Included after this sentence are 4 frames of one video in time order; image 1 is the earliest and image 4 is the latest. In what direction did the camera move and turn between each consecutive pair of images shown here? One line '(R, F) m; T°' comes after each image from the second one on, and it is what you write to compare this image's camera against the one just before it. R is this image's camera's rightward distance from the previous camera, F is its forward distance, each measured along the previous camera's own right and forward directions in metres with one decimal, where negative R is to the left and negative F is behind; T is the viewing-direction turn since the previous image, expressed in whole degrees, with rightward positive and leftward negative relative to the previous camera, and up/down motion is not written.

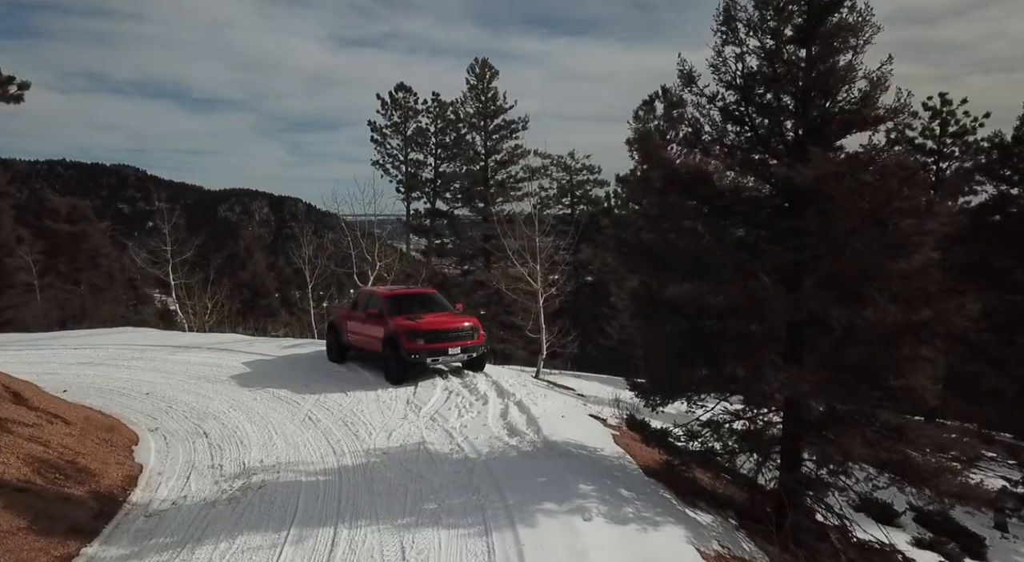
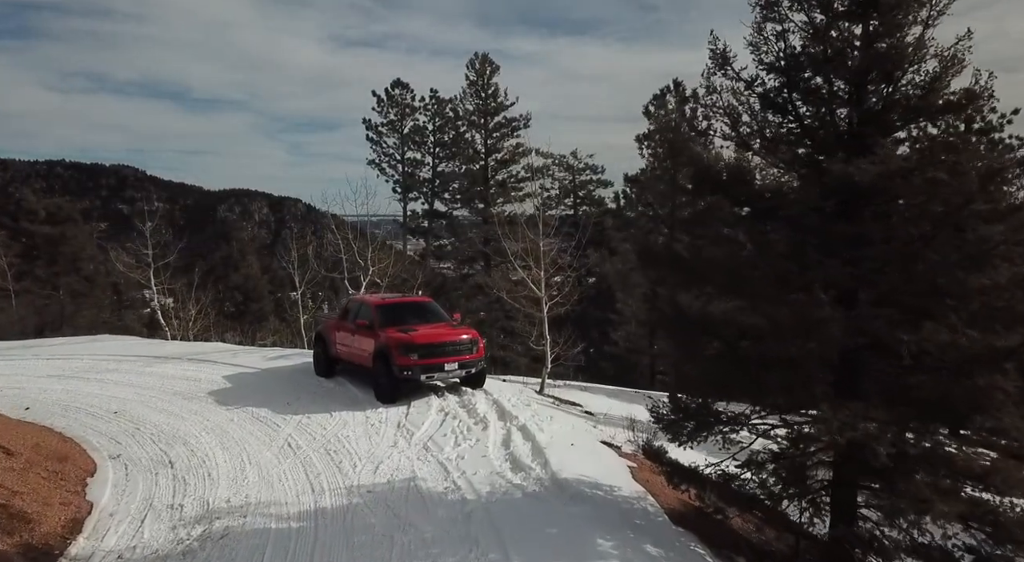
(-0.1, +1.1) m; 0°
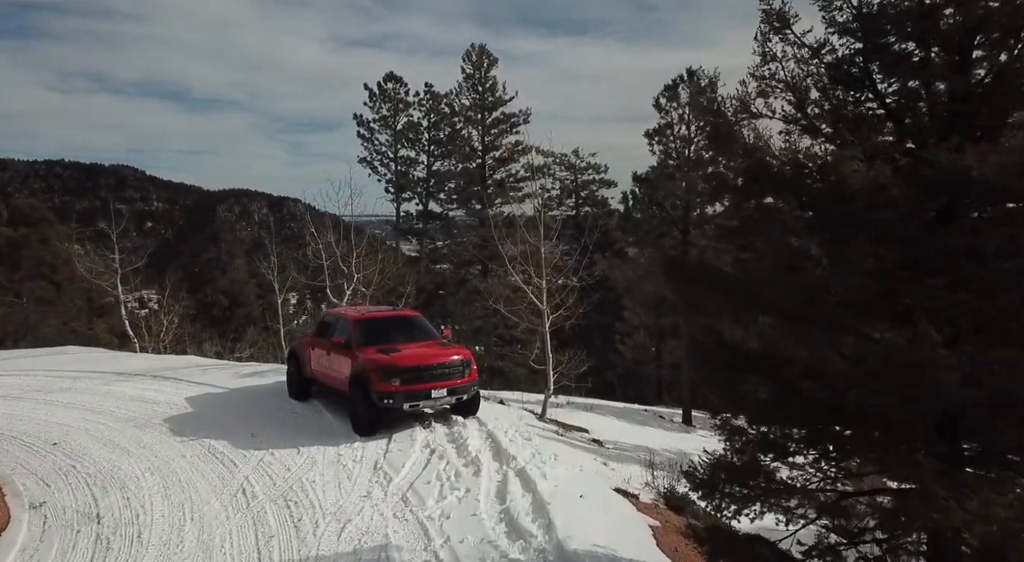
(0.0, +1.5) m; 0°
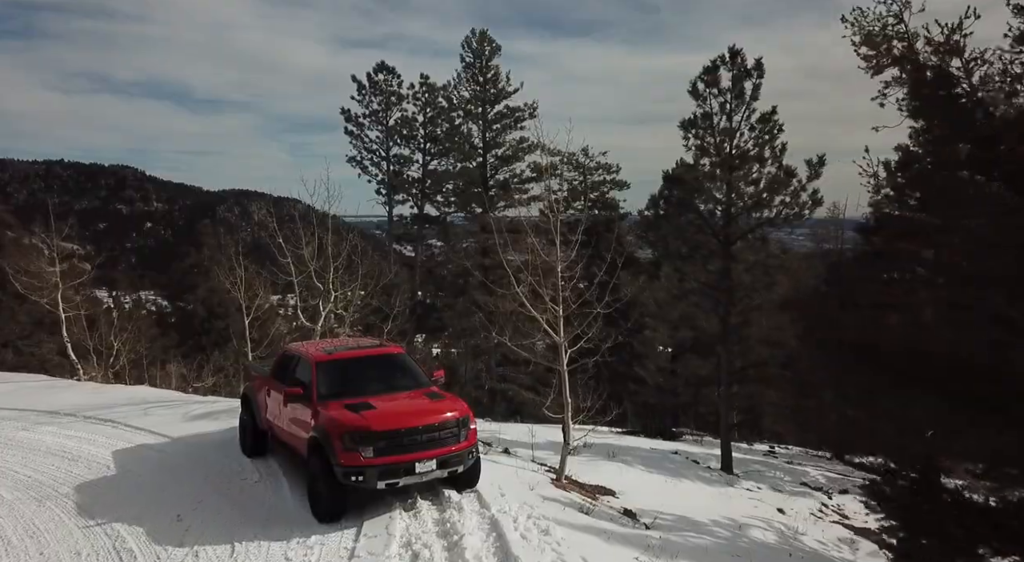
(-0.1, +2.5) m; 0°
